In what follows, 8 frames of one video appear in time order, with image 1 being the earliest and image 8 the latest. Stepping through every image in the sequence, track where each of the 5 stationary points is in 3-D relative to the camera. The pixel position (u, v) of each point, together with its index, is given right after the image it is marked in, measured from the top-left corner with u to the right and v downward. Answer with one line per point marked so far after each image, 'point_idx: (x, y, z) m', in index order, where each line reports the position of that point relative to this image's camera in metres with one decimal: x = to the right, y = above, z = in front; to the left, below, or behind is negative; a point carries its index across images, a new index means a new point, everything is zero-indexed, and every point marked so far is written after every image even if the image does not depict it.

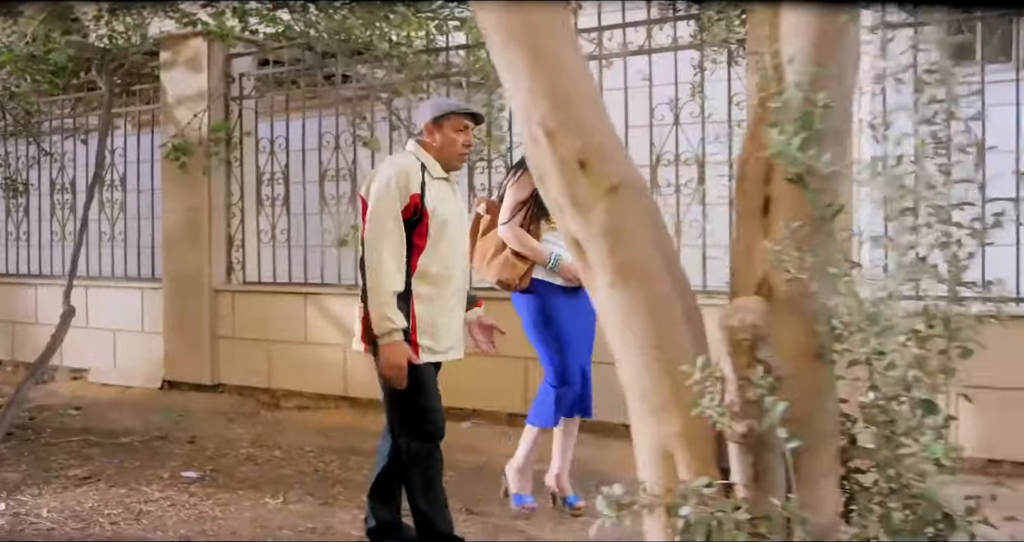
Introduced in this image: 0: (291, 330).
0: (-1.3, -0.3, +5.5) m
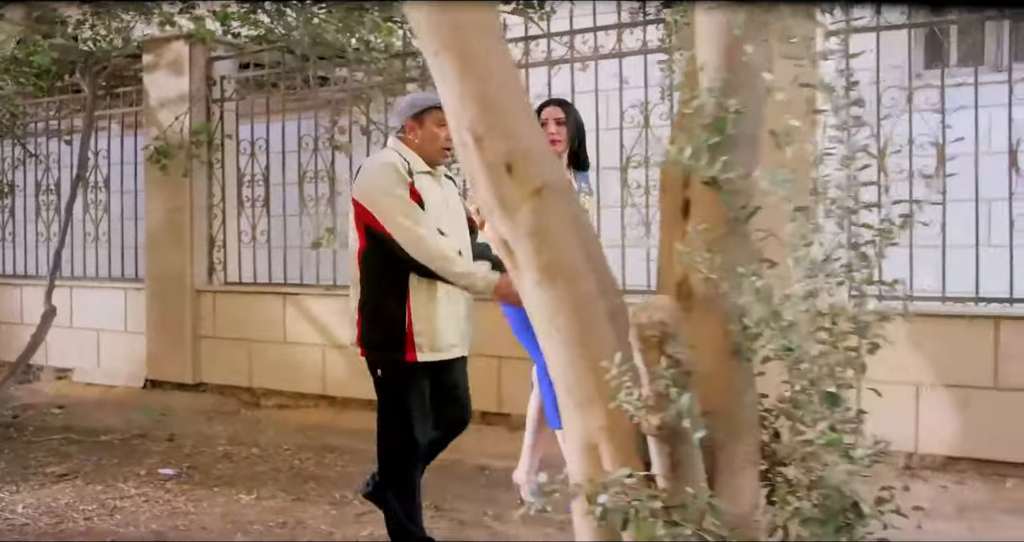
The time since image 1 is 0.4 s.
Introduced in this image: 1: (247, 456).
0: (-1.4, -0.4, +5.5) m
1: (-1.4, -0.9, +4.7) m
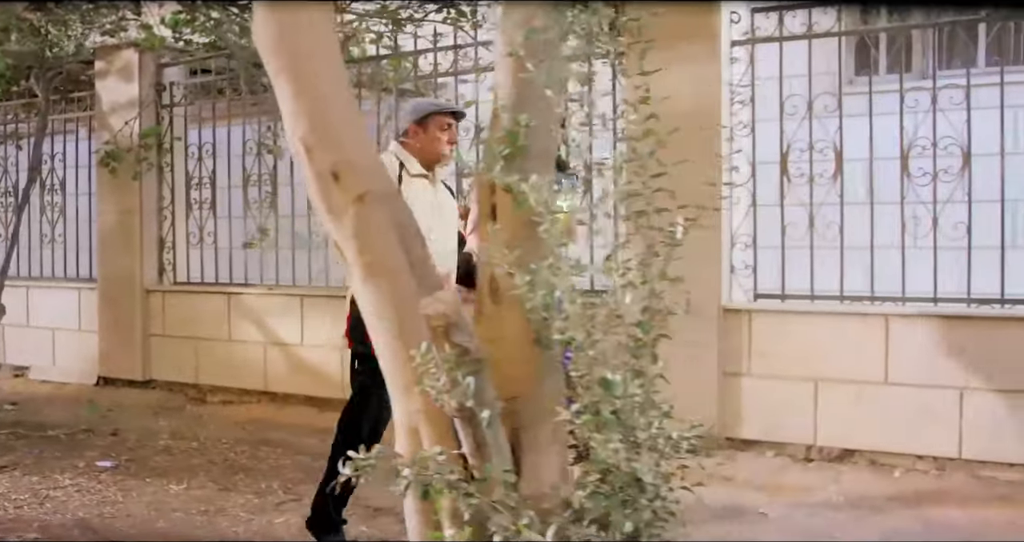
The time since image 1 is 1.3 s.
0: (-1.8, -0.4, +5.7) m
1: (-1.7, -0.9, +4.9) m
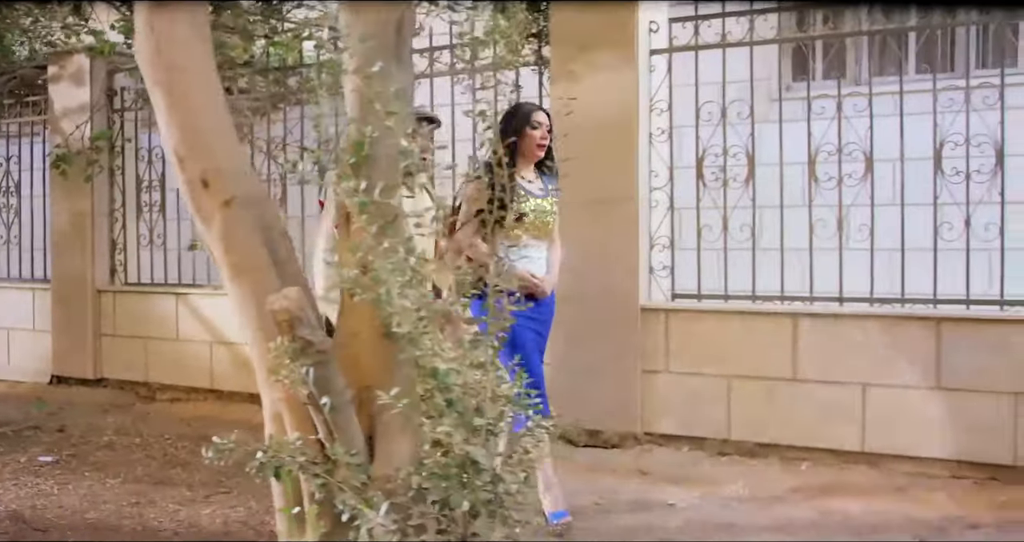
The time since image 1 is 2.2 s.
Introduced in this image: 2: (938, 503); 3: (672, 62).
0: (-2.2, -0.4, +5.8) m
1: (-2.1, -0.9, +5.0) m
2: (+1.8, -1.0, +3.8) m
3: (+0.8, +1.0, +4.5) m
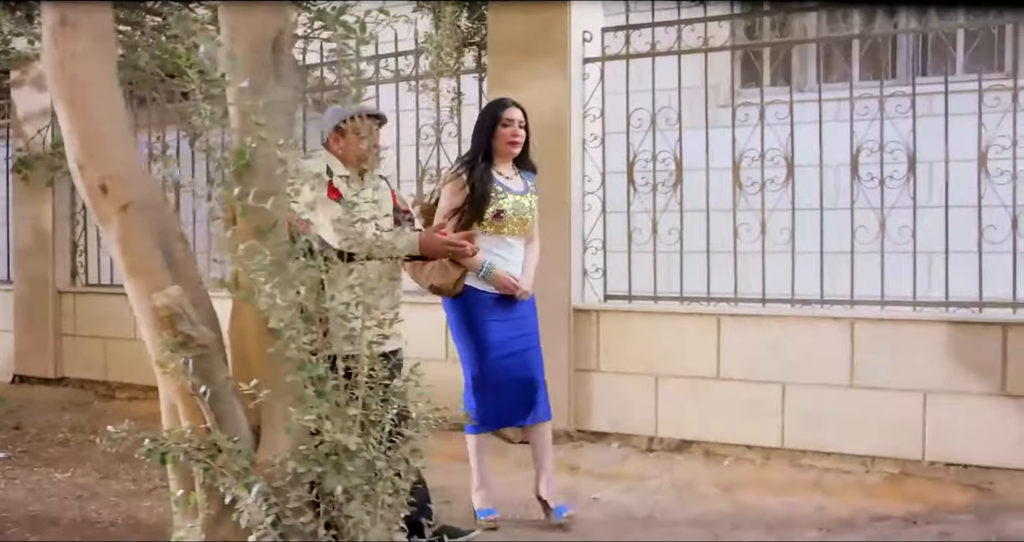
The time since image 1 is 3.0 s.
0: (-2.5, -0.4, +6.0) m
1: (-2.4, -1.0, +5.2) m
2: (+1.4, -1.0, +3.9) m
3: (+0.5, +1.0, +4.6) m
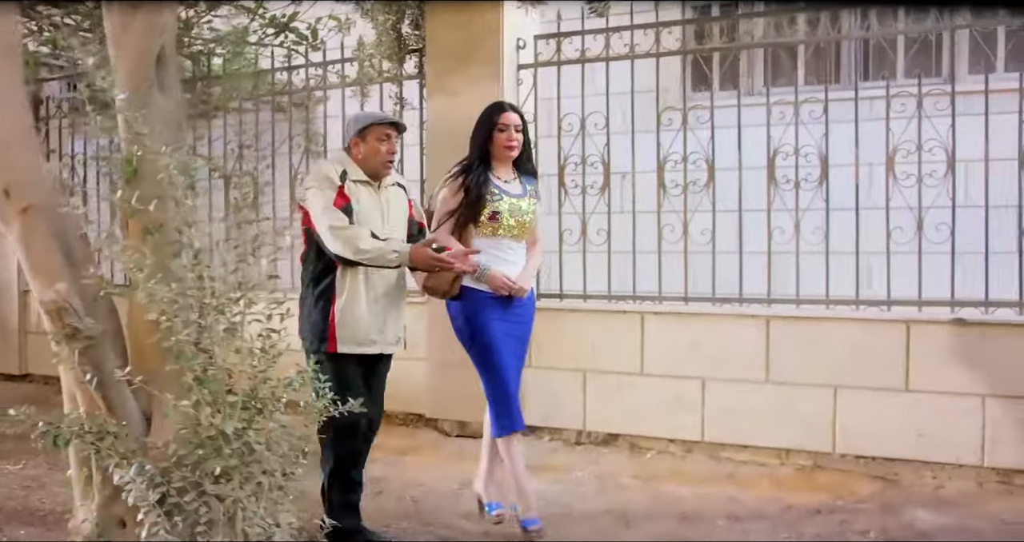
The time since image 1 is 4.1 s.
0: (-2.8, -0.4, +6.1) m
1: (-2.8, -1.0, +5.3) m
2: (+1.1, -1.0, +4.1) m
3: (+0.1, +1.0, +4.8) m
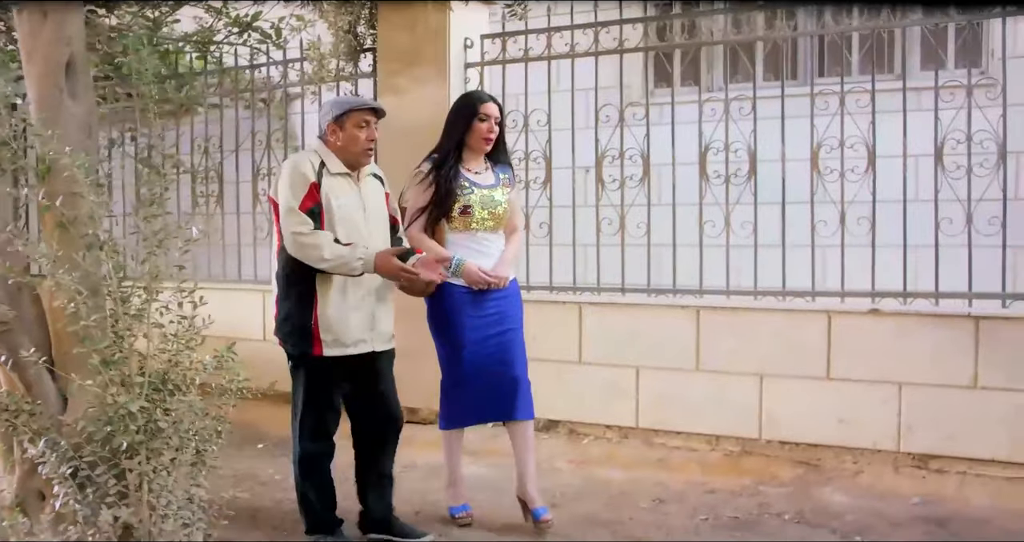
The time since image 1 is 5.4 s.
0: (-3.1, -0.3, +6.4) m
1: (-3.0, -0.9, +5.6) m
2: (+0.8, -0.9, +4.3) m
3: (-0.2, +1.1, +4.9) m
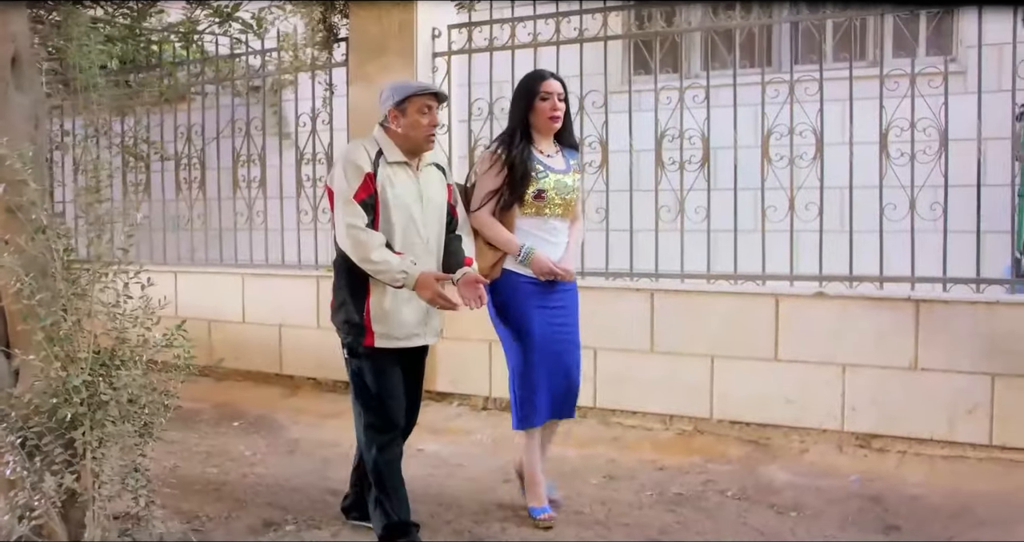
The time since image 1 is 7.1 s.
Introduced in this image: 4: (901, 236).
0: (-3.3, -0.2, +6.6) m
1: (-3.2, -0.8, +5.8) m
2: (+0.6, -0.9, +4.4) m
3: (-0.3, +1.1, +5.1) m
4: (+1.8, +0.2, +4.2) m
